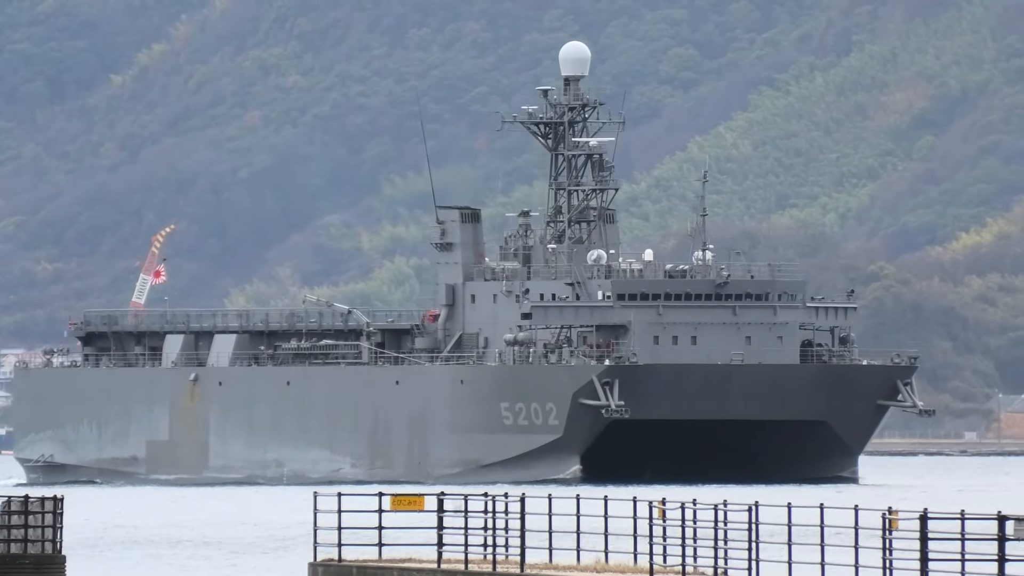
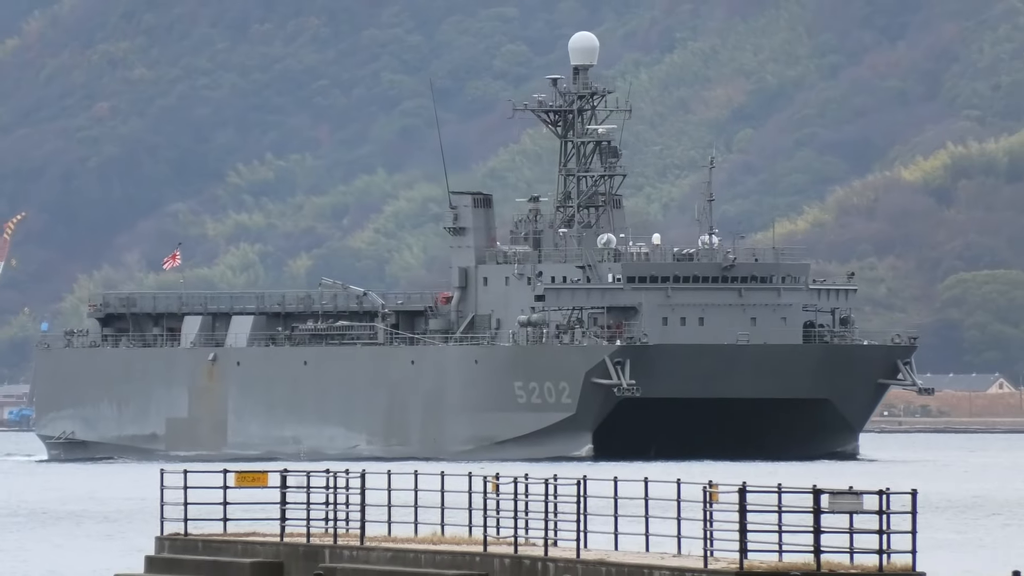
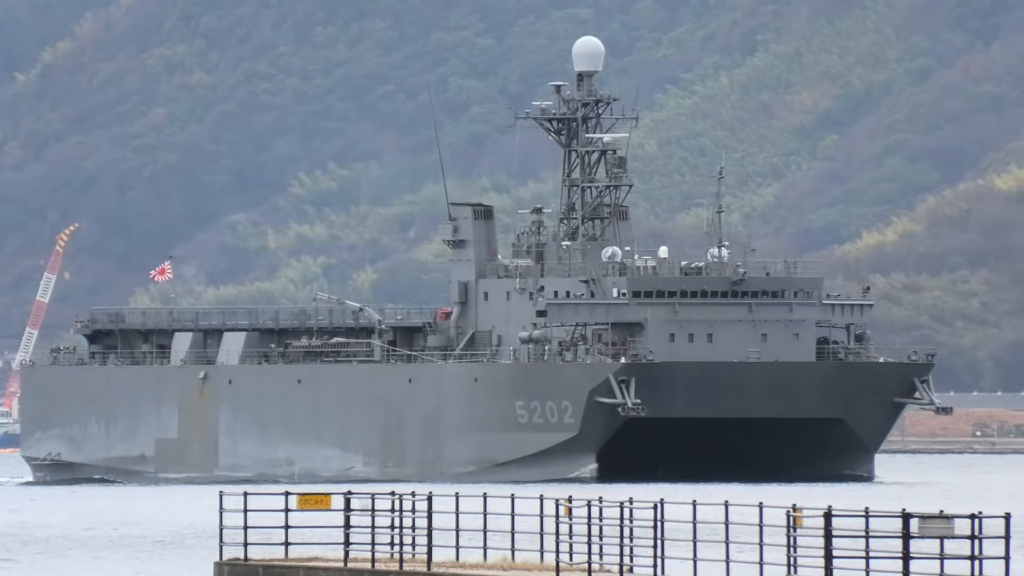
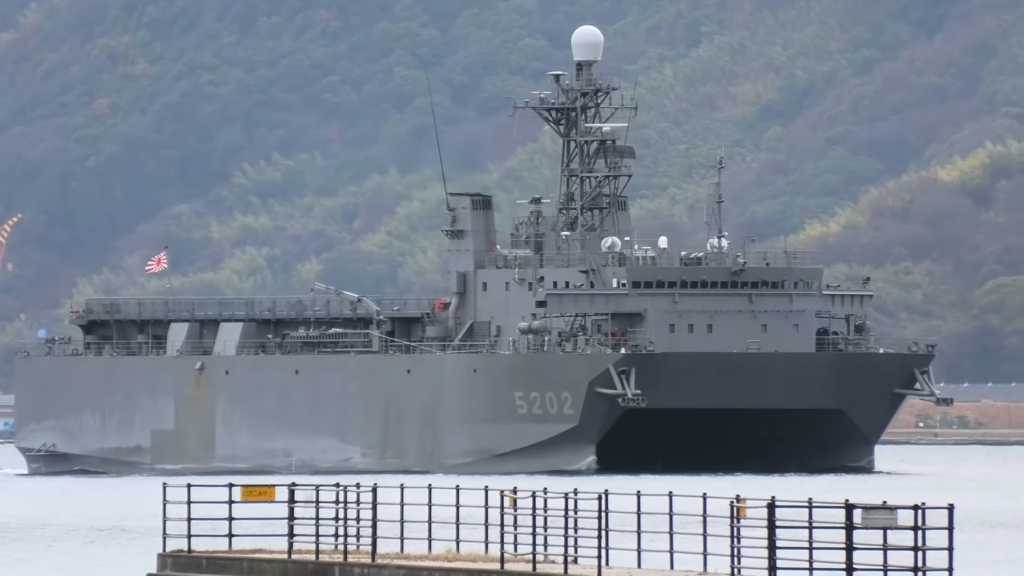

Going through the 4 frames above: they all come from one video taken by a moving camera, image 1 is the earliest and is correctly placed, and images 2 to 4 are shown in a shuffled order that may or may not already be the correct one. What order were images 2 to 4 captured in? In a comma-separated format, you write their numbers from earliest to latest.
3, 4, 2
